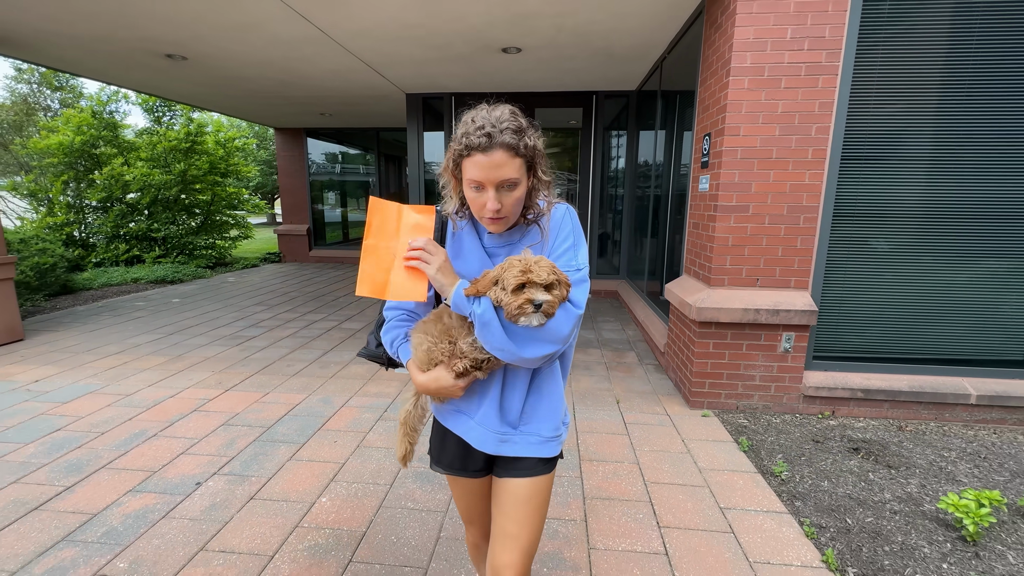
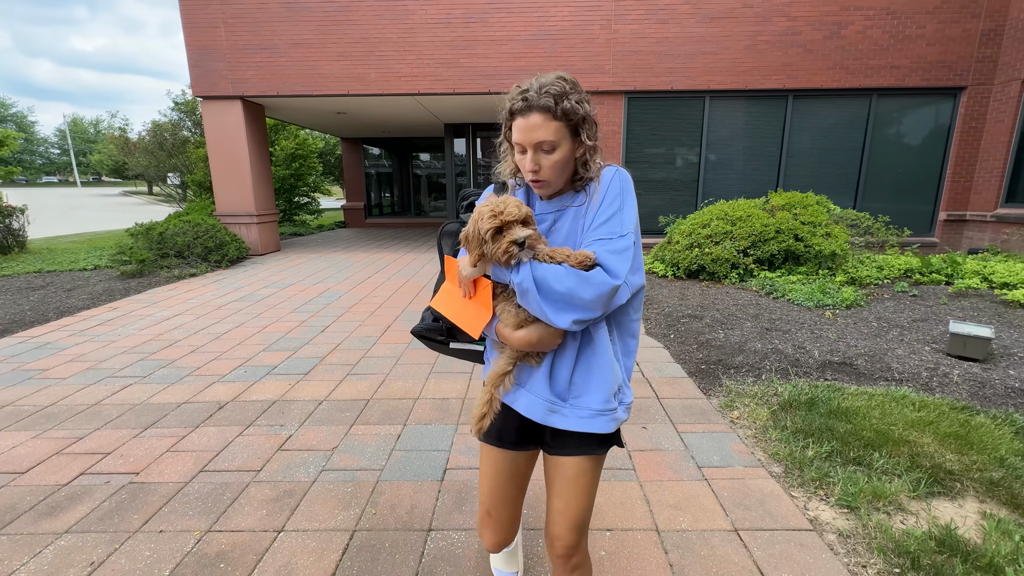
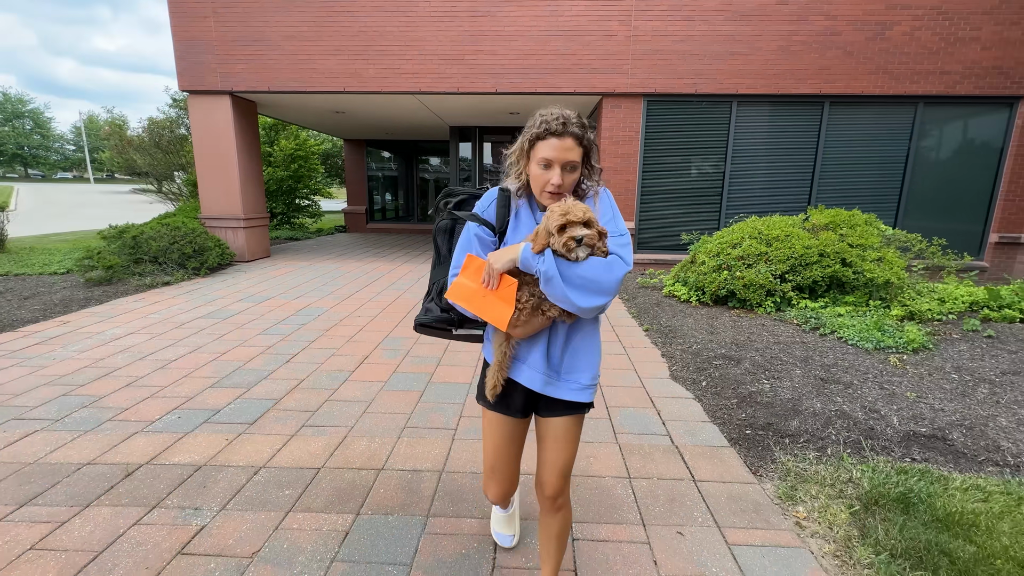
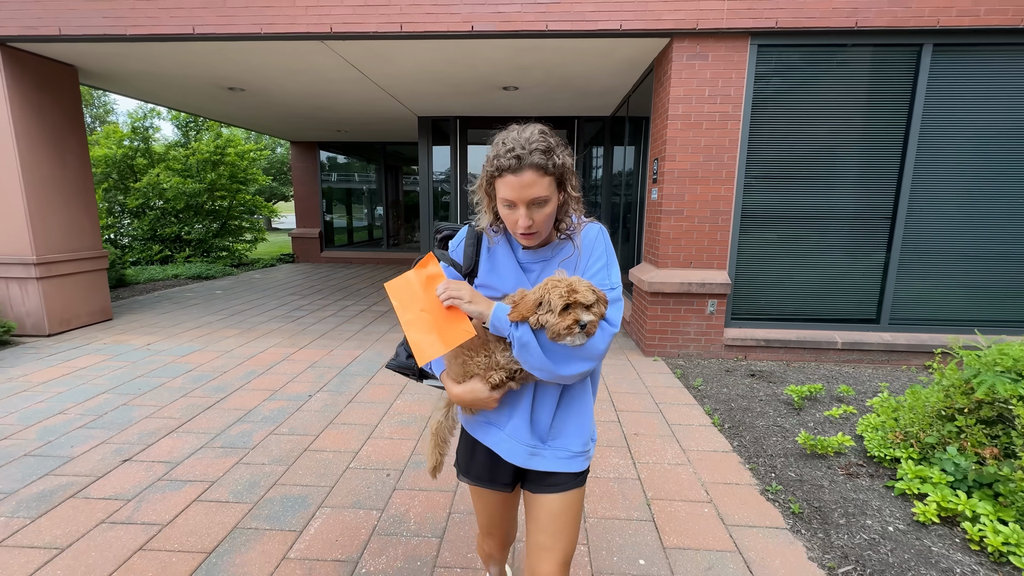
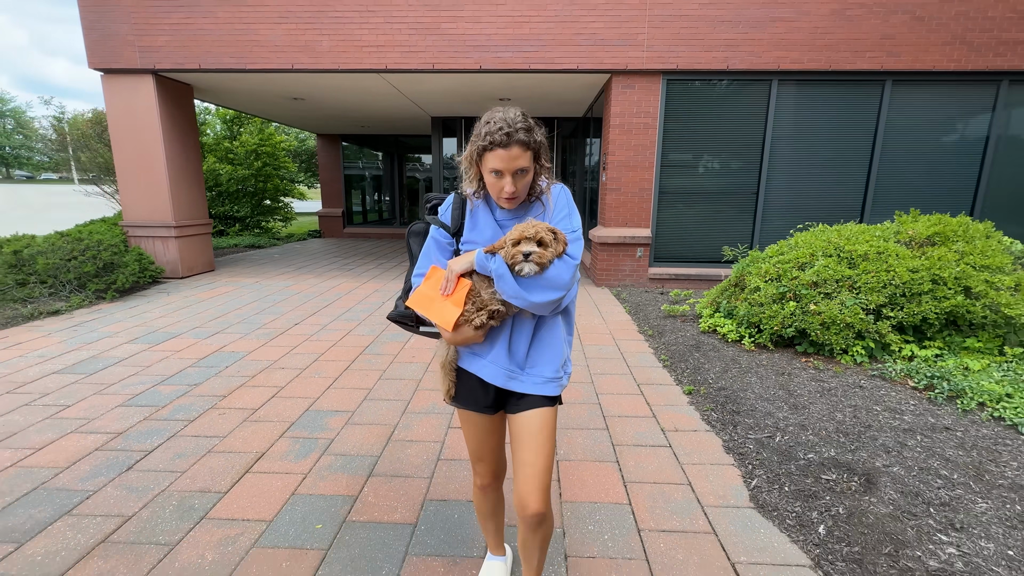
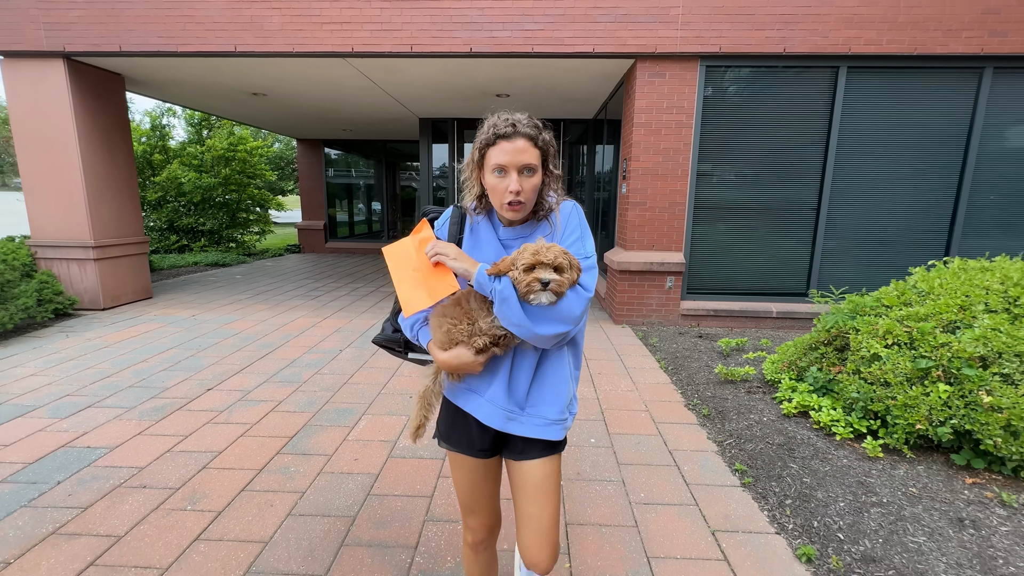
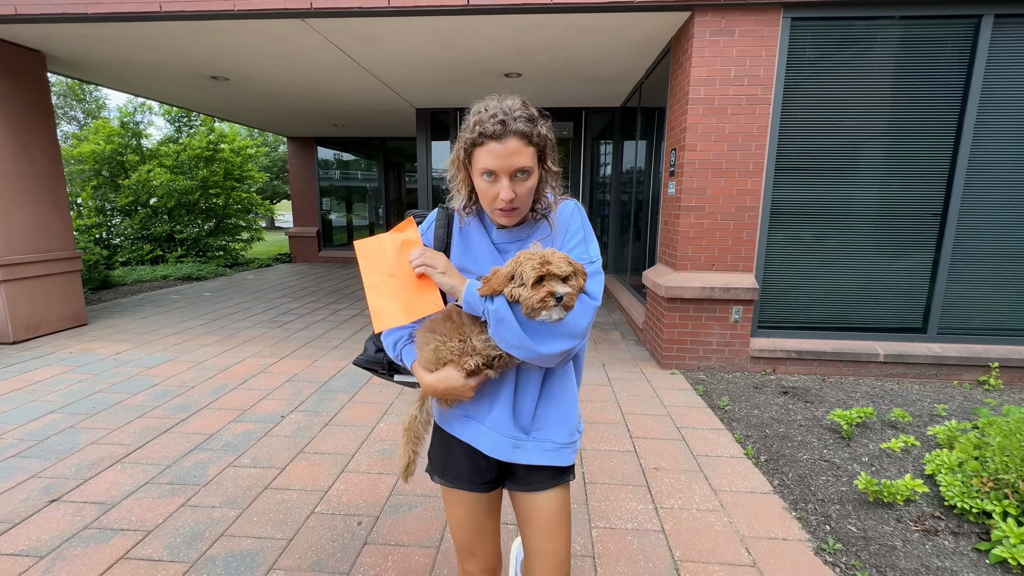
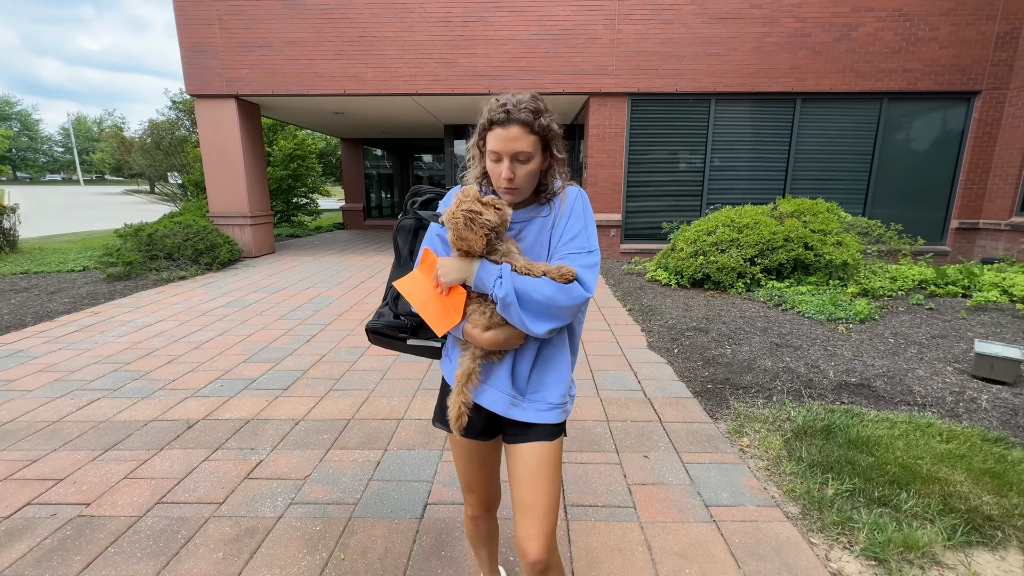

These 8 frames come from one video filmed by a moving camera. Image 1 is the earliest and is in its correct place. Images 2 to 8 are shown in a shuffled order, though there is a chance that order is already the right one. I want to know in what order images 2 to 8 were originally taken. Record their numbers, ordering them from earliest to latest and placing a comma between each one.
7, 4, 6, 5, 3, 8, 2
